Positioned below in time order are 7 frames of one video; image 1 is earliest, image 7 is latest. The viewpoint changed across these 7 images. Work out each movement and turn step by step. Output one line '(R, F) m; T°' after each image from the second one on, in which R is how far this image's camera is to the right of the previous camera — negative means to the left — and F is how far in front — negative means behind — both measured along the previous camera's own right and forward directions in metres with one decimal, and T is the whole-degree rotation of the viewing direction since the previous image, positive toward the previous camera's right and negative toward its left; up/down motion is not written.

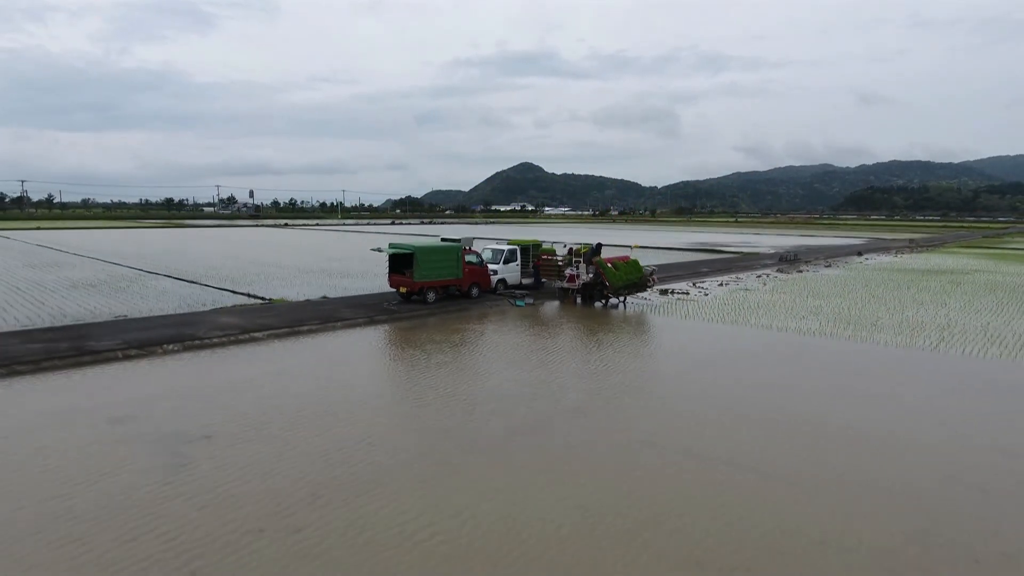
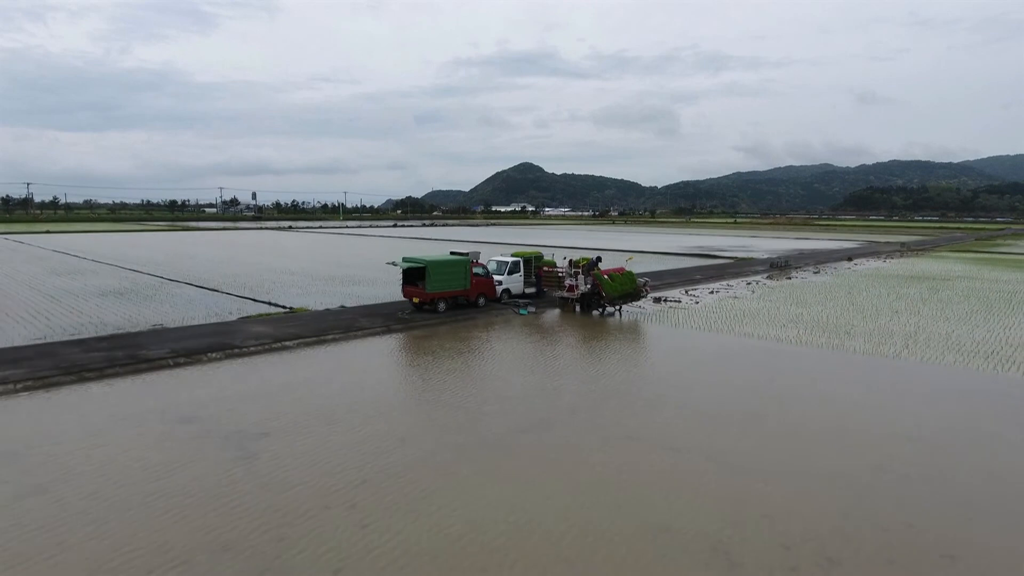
(0.0, -0.6) m; 0°
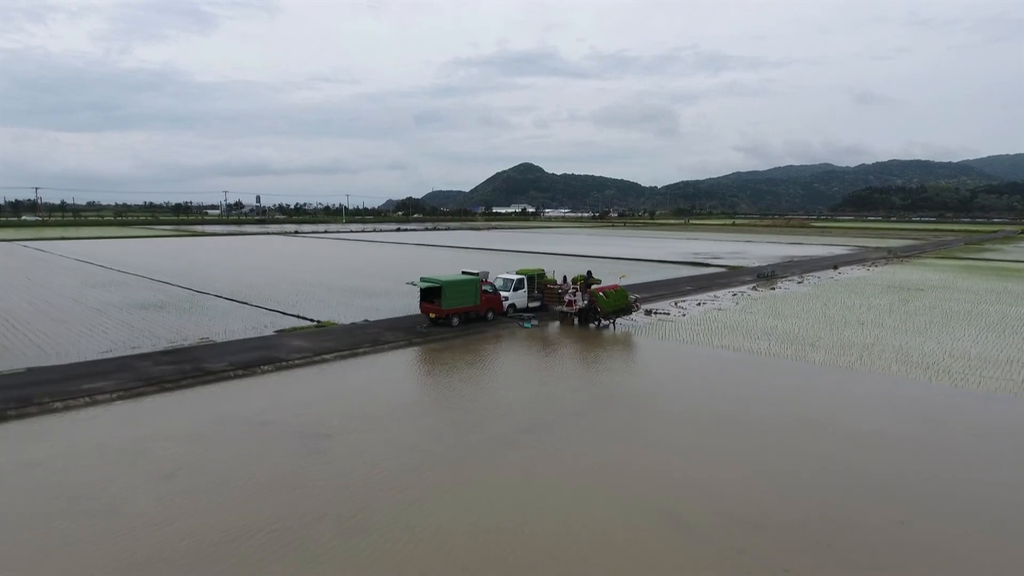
(-0.1, -1.0) m; 0°
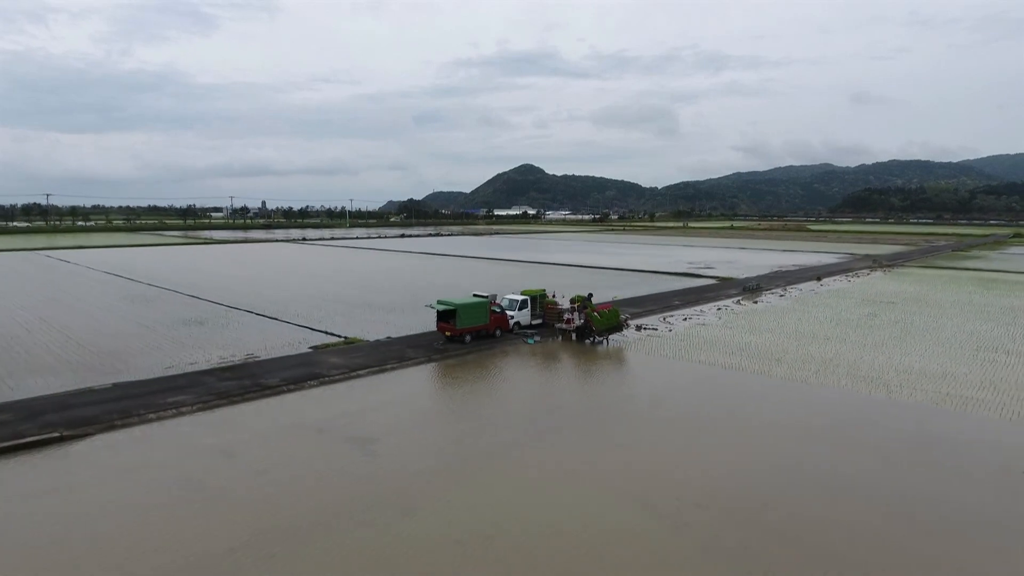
(-0.1, -1.2) m; 0°
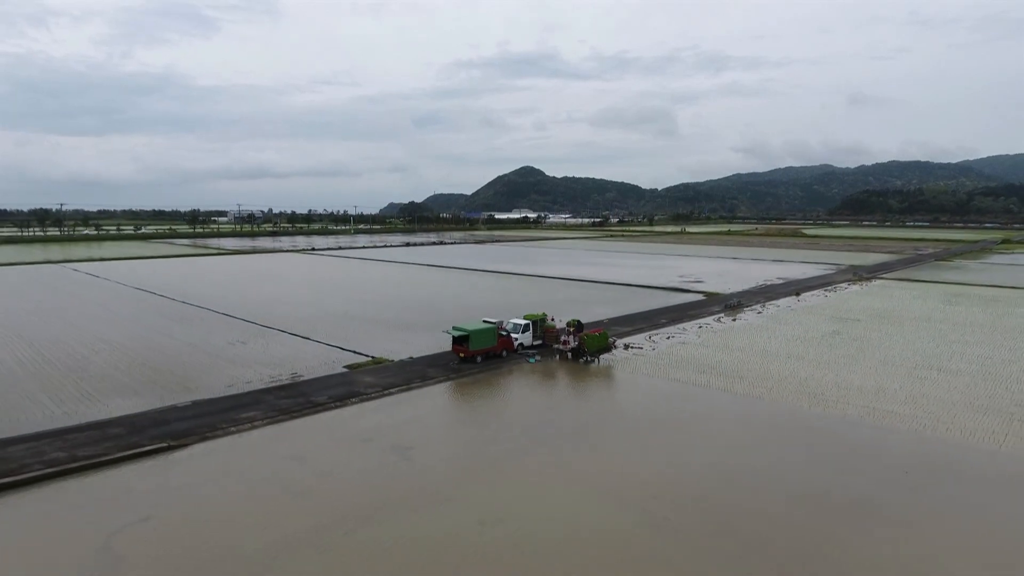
(-0.1, -1.7) m; 0°
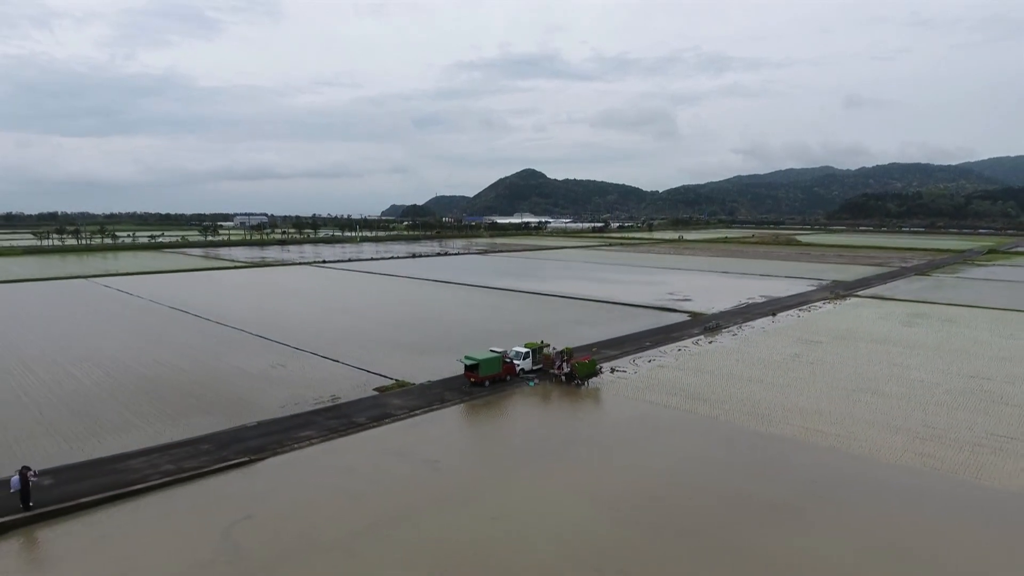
(0.0, -2.3) m; 0°
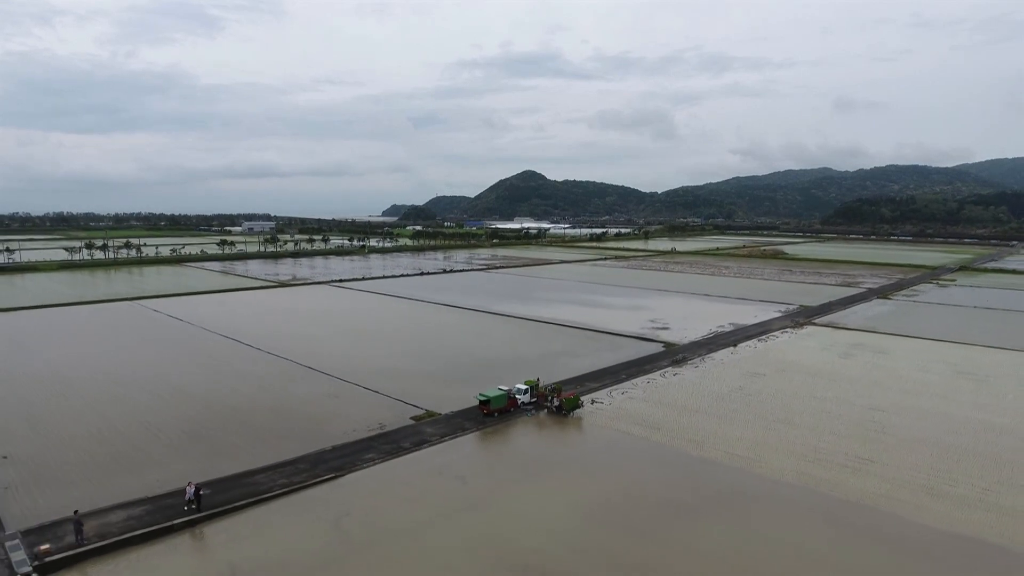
(-0.1, -4.5) m; 0°
